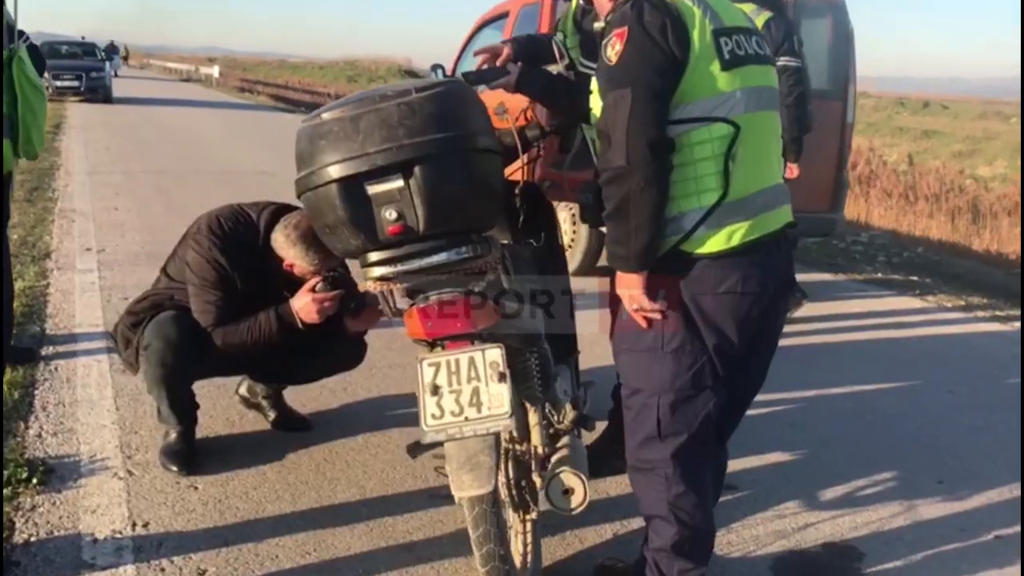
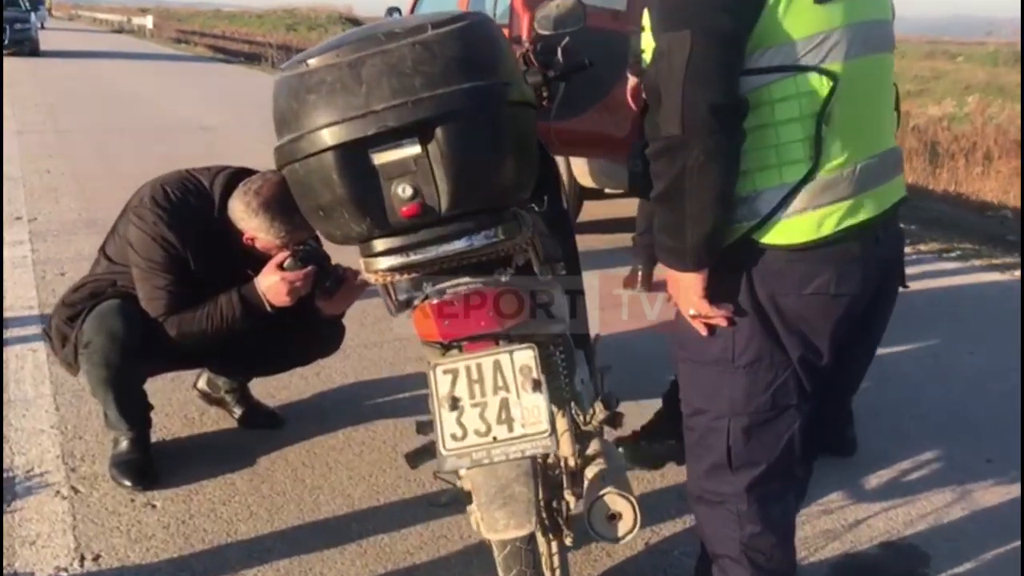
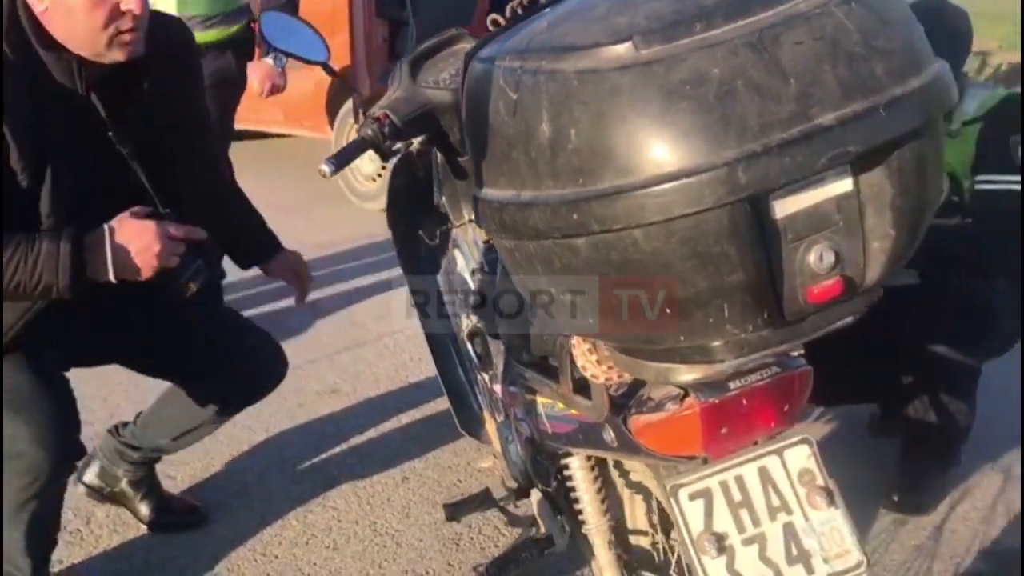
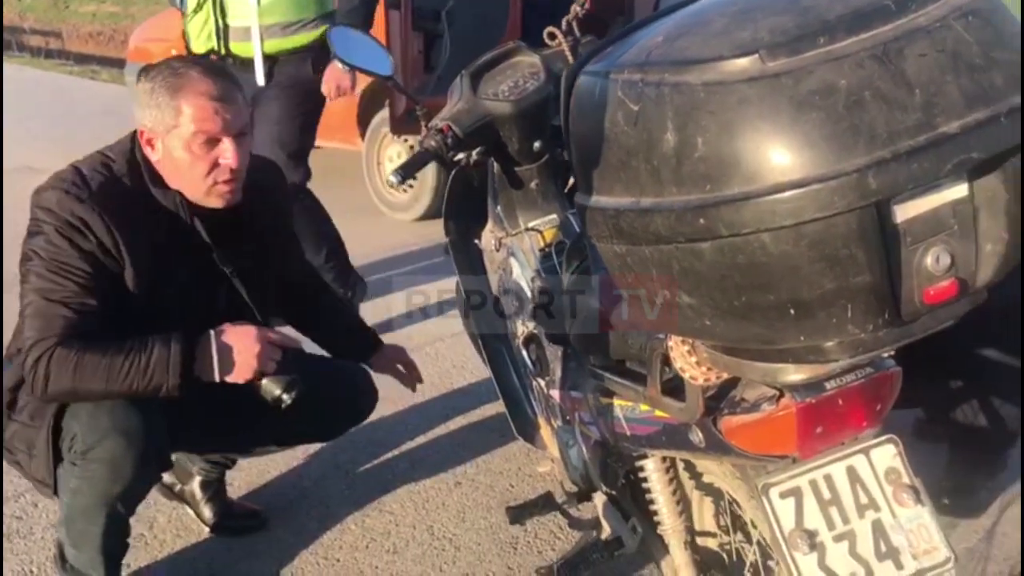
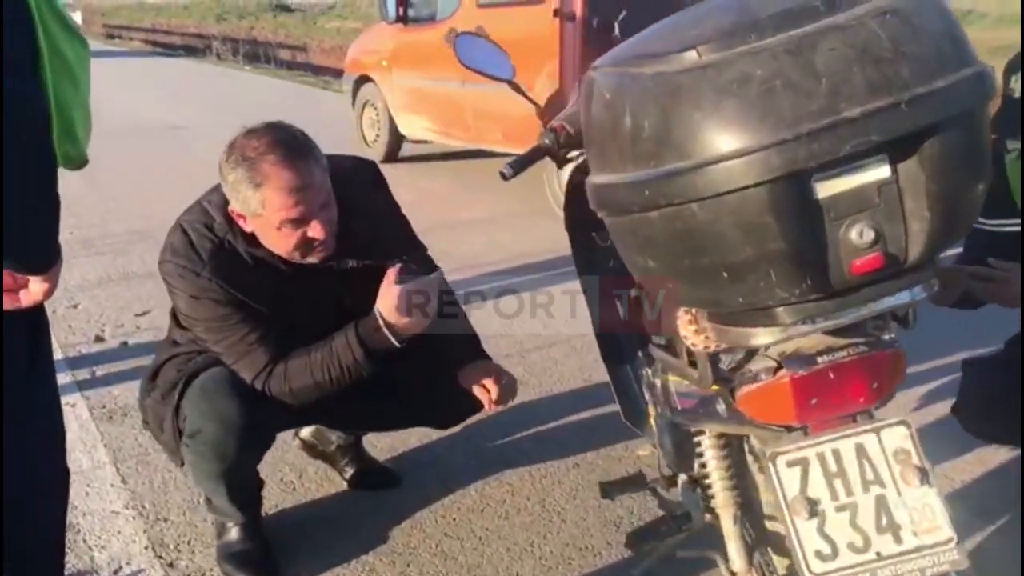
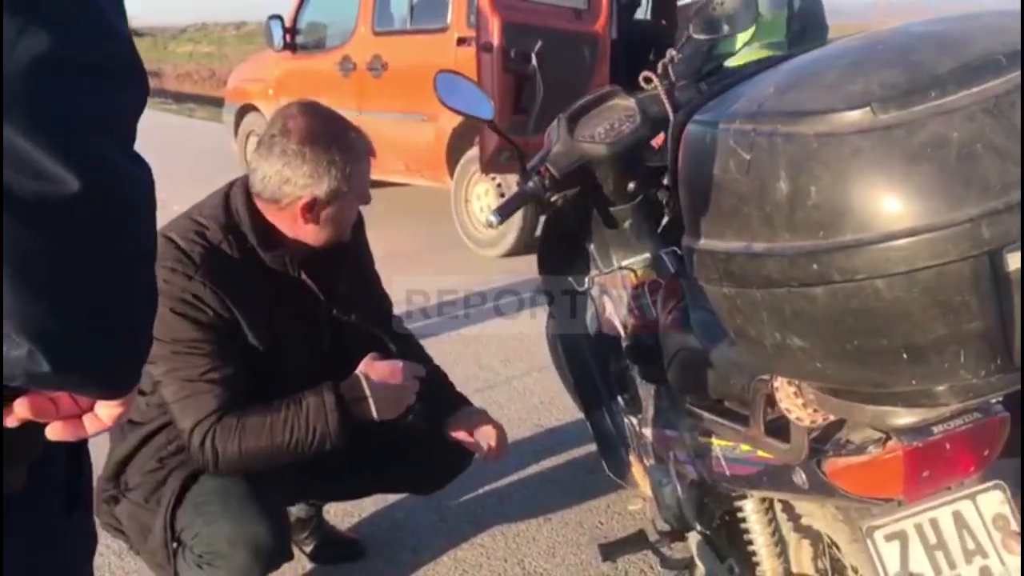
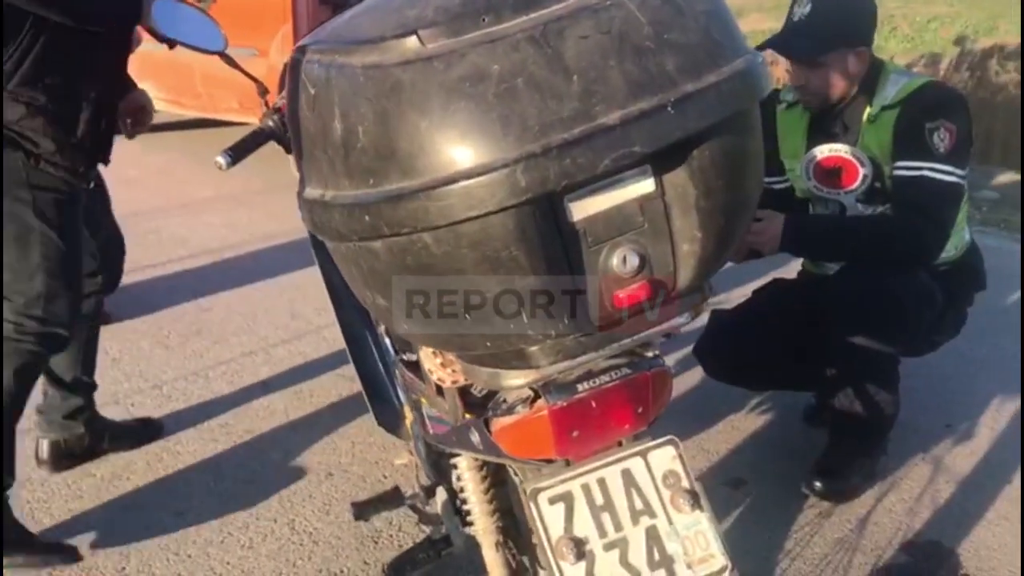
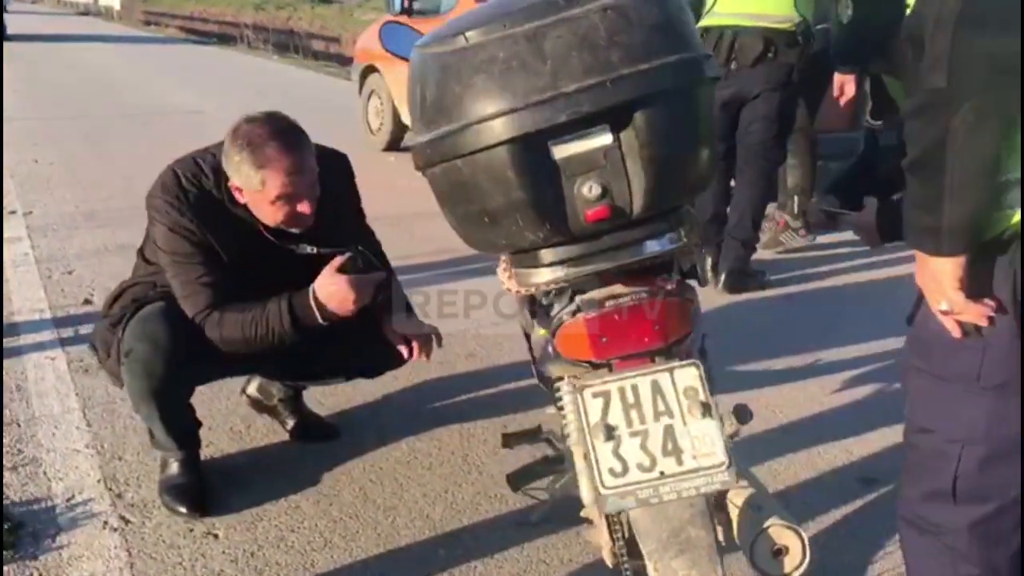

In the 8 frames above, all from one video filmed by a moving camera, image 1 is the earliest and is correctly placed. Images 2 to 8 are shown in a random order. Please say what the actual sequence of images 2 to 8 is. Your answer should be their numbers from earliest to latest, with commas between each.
2, 8, 5, 6, 4, 3, 7
